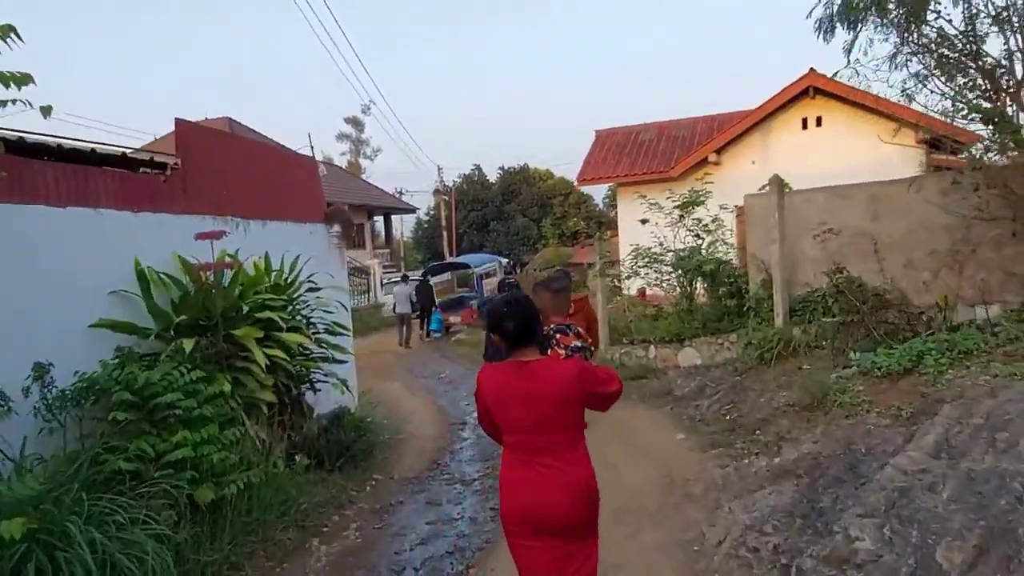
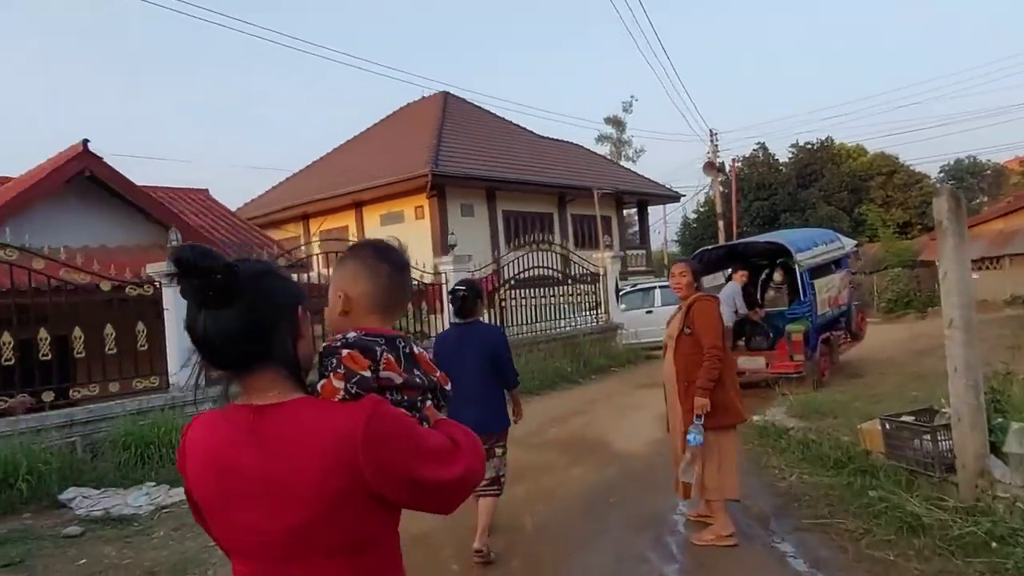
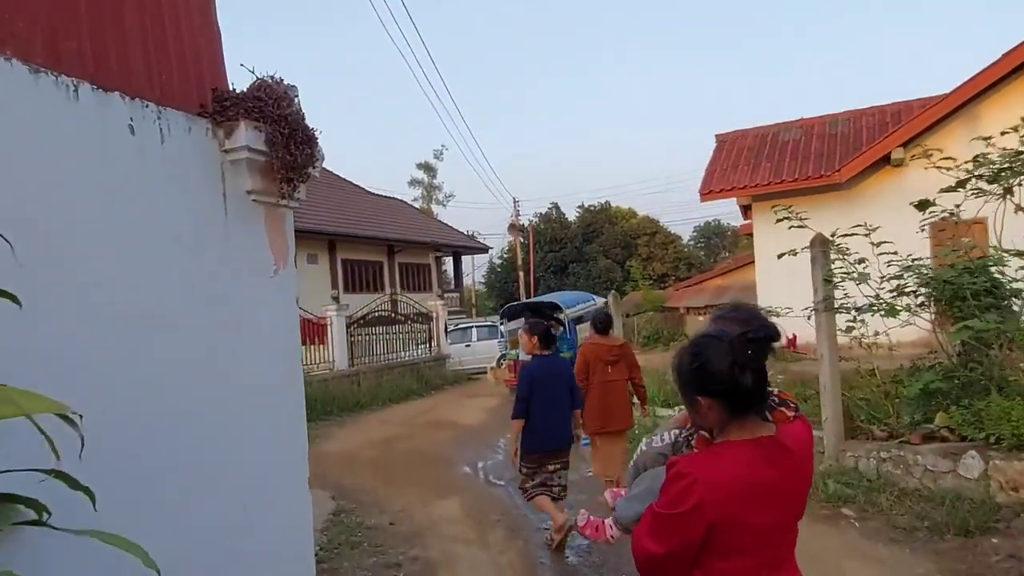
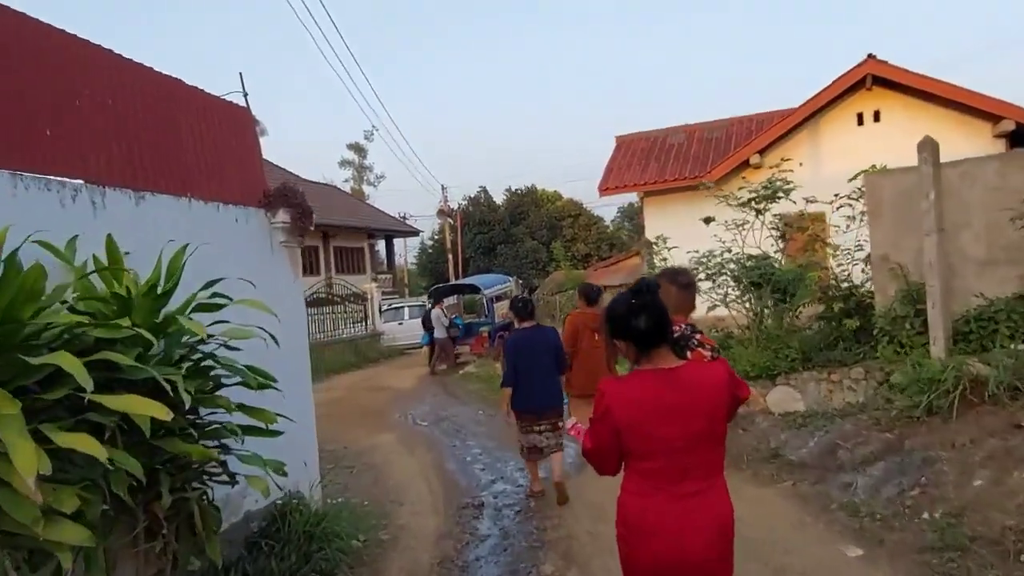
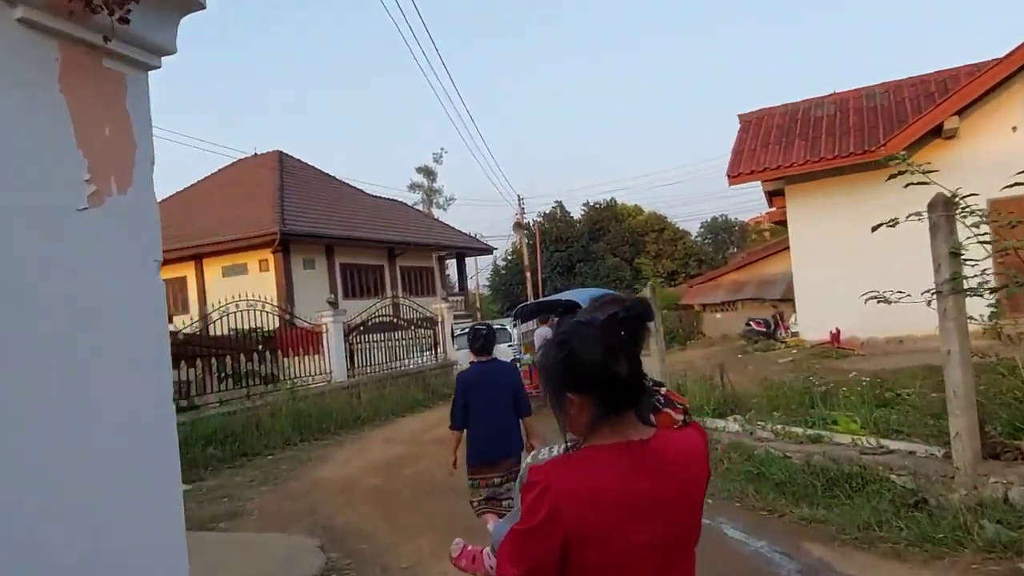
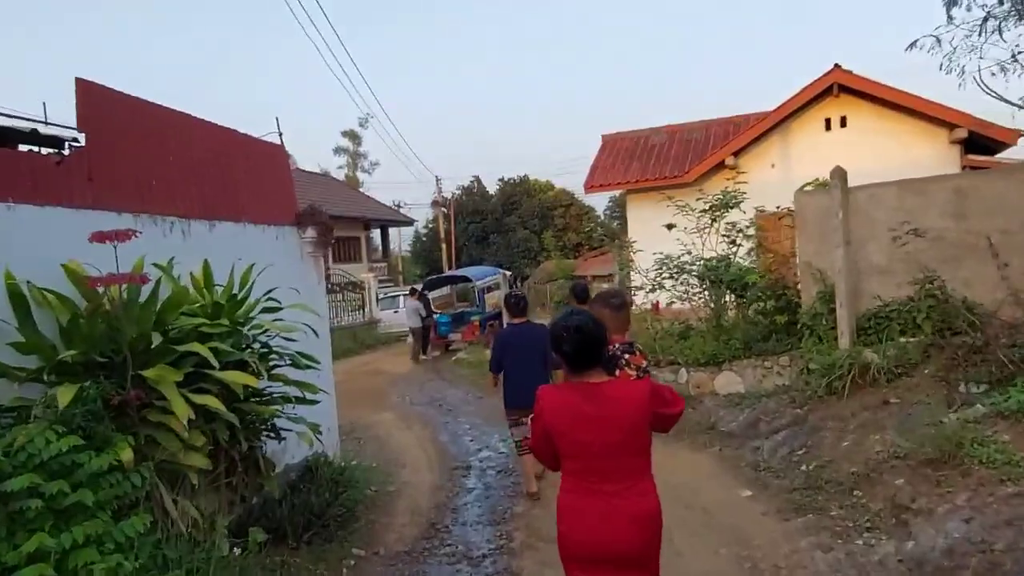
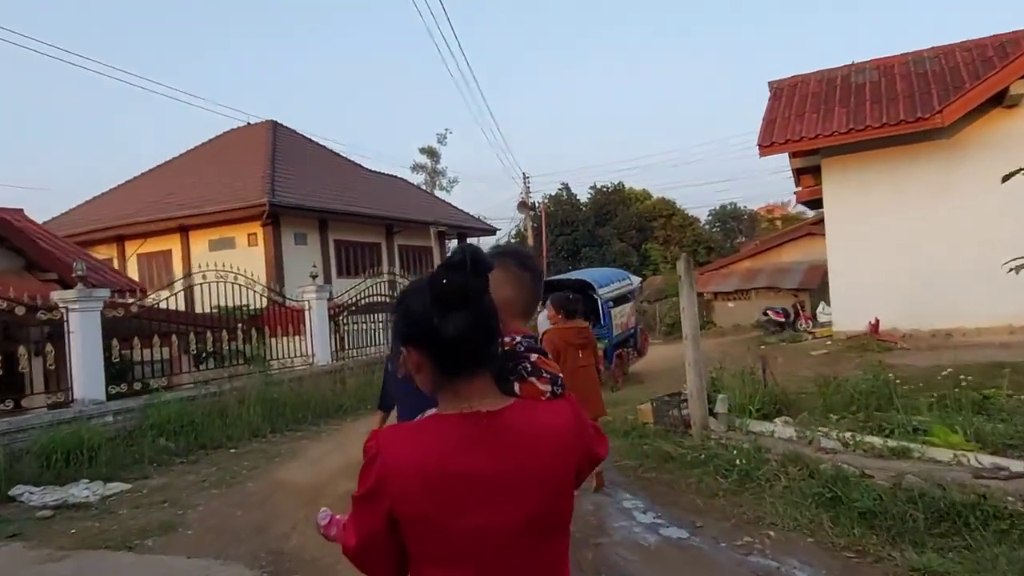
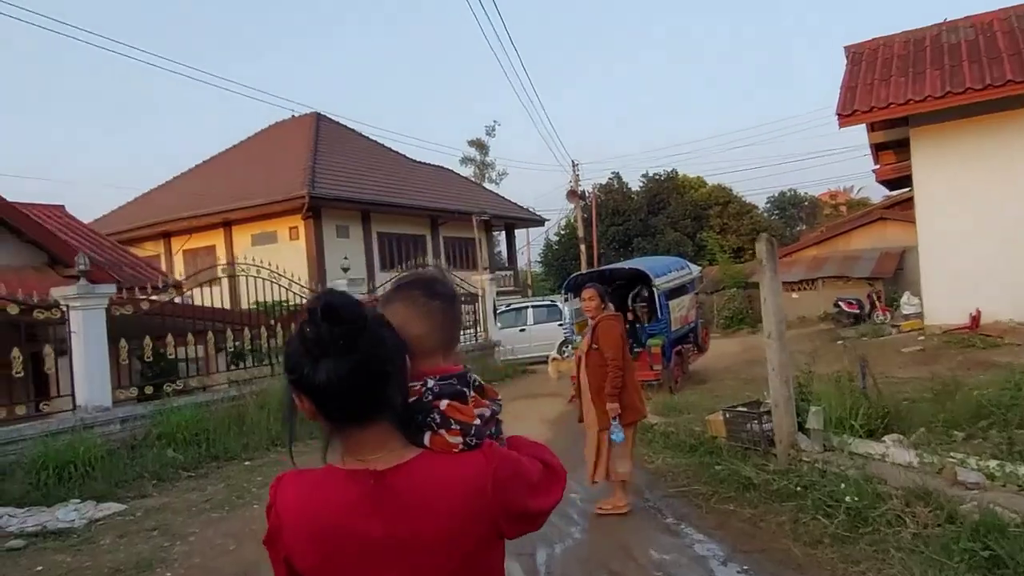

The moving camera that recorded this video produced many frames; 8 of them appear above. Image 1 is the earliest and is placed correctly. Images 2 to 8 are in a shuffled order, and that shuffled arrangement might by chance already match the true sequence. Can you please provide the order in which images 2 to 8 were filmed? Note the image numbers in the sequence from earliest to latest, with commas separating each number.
6, 4, 3, 5, 7, 8, 2
